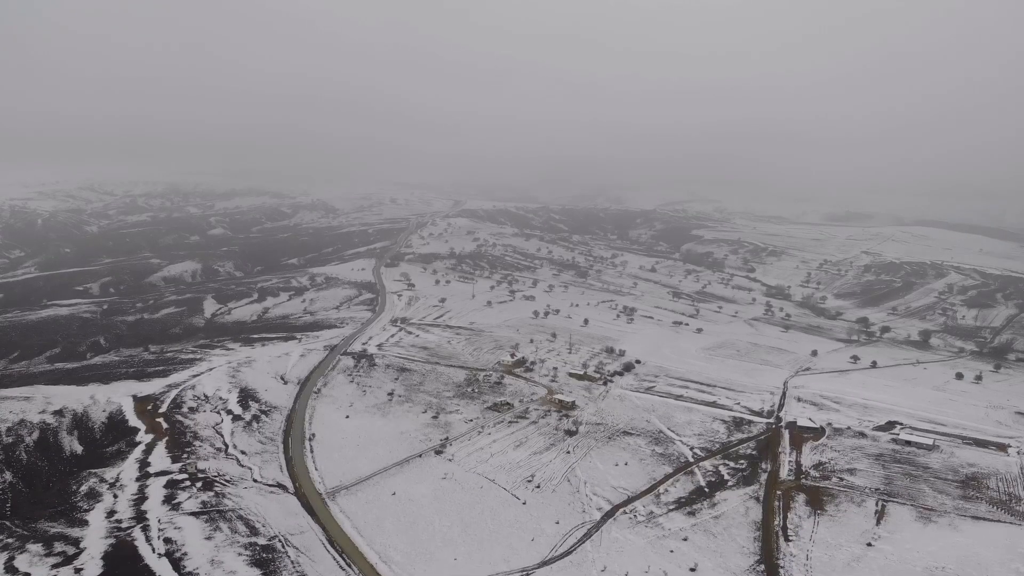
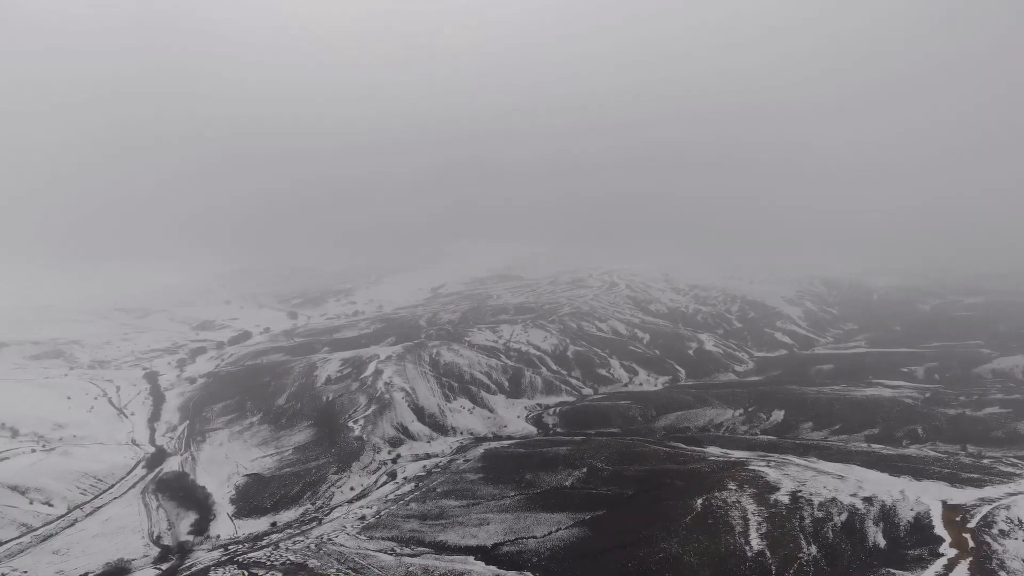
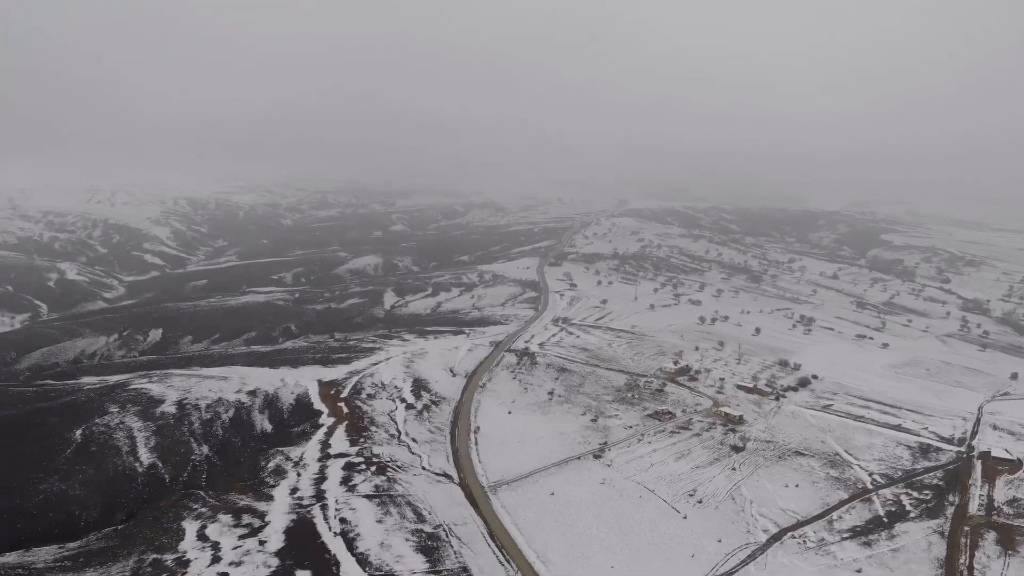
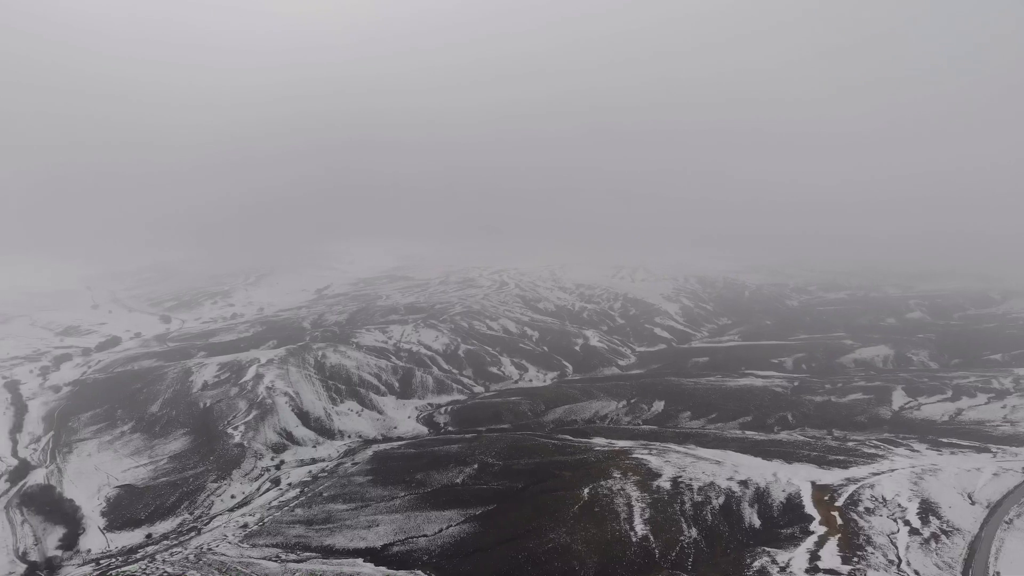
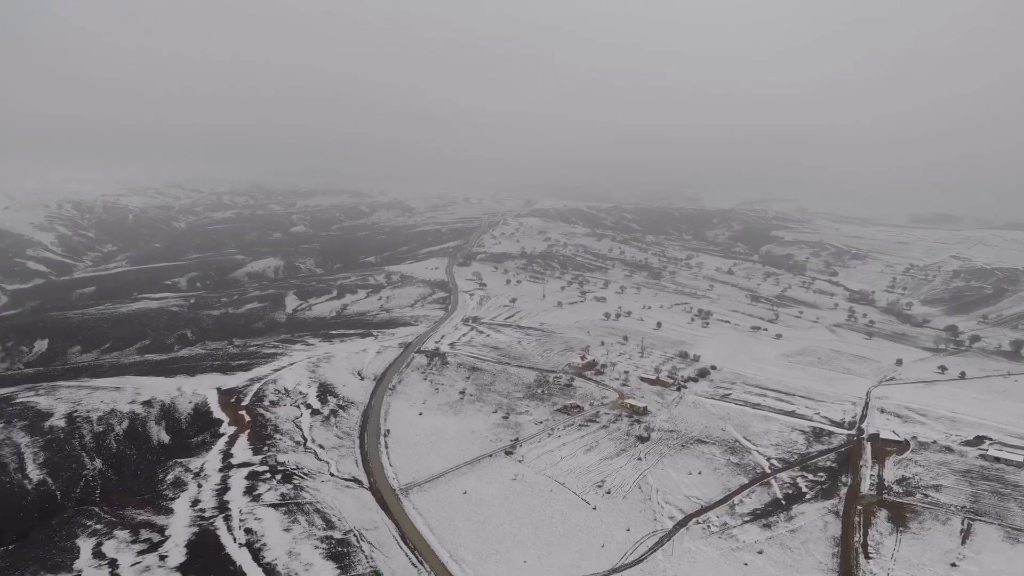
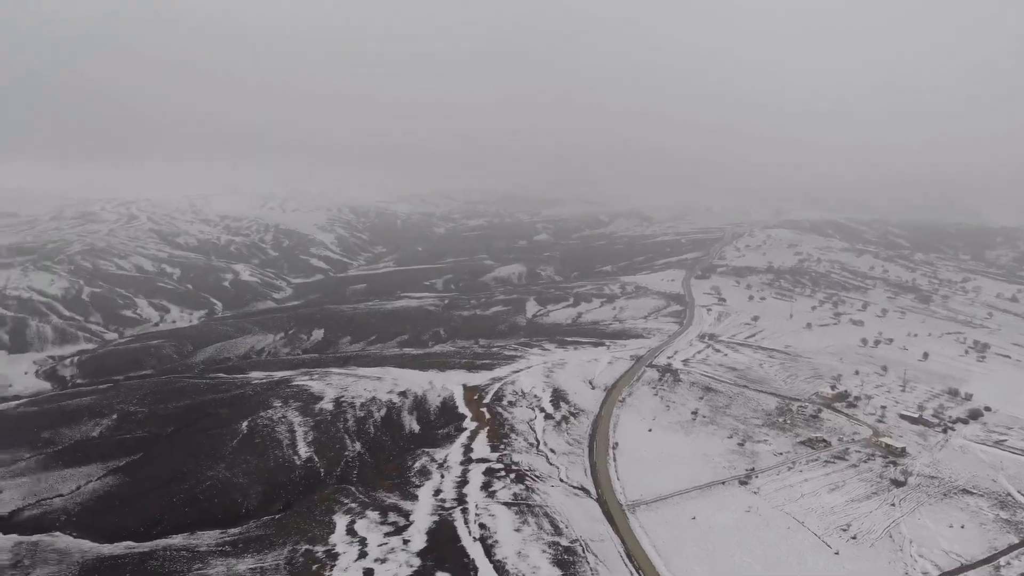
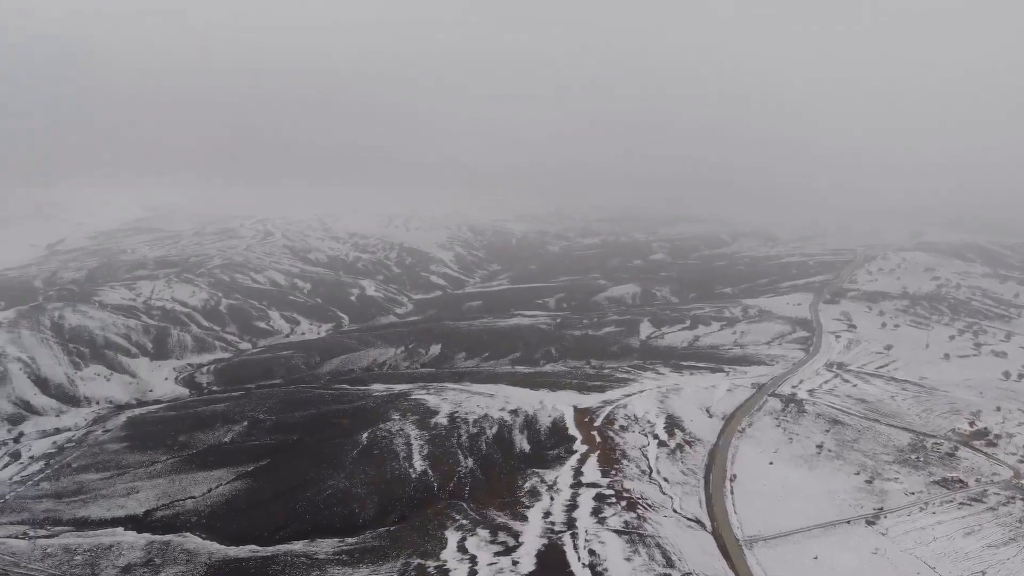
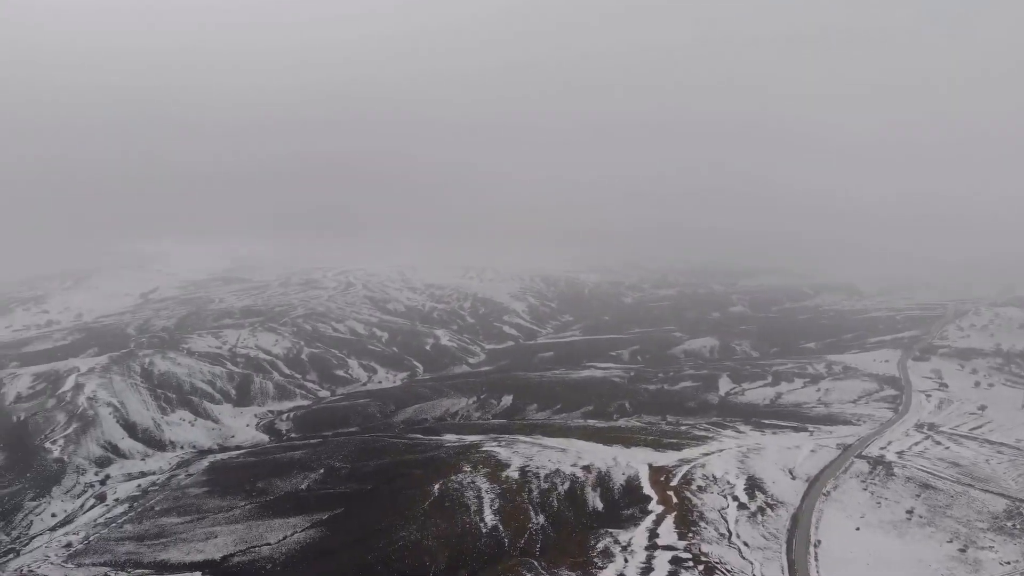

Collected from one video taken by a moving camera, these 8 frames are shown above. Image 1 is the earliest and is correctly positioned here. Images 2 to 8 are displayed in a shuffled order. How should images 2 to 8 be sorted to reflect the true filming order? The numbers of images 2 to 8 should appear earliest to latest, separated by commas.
5, 3, 6, 7, 8, 4, 2
